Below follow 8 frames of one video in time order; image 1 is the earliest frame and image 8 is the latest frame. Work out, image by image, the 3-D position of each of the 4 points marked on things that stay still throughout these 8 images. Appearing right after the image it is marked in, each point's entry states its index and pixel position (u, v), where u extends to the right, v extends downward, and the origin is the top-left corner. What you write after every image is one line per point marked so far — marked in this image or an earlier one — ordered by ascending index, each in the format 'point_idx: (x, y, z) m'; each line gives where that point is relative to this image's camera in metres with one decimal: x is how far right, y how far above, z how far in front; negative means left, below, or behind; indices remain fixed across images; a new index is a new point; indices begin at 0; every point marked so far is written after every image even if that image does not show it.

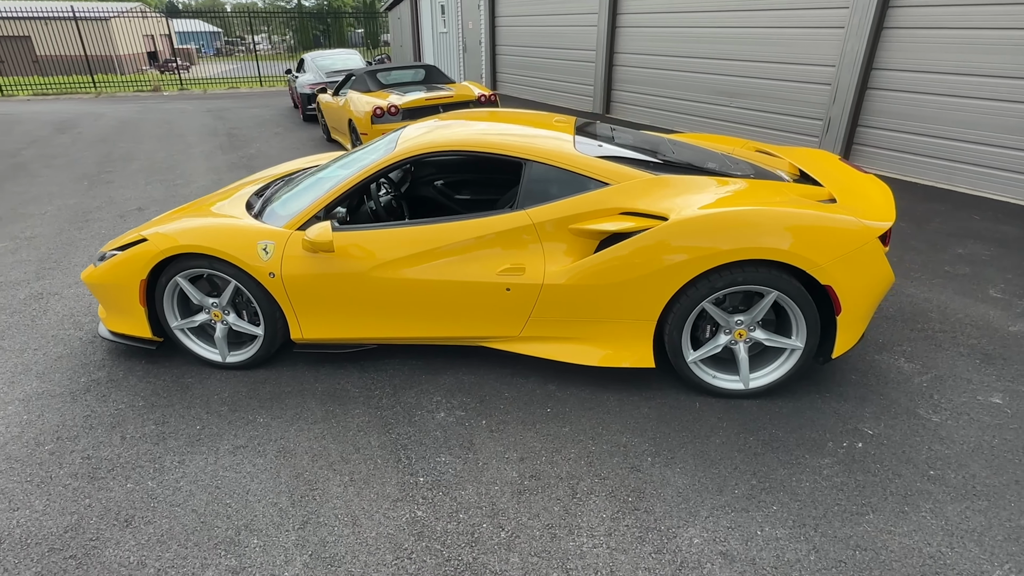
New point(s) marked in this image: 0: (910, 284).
0: (+2.8, 0.0, +4.0) m
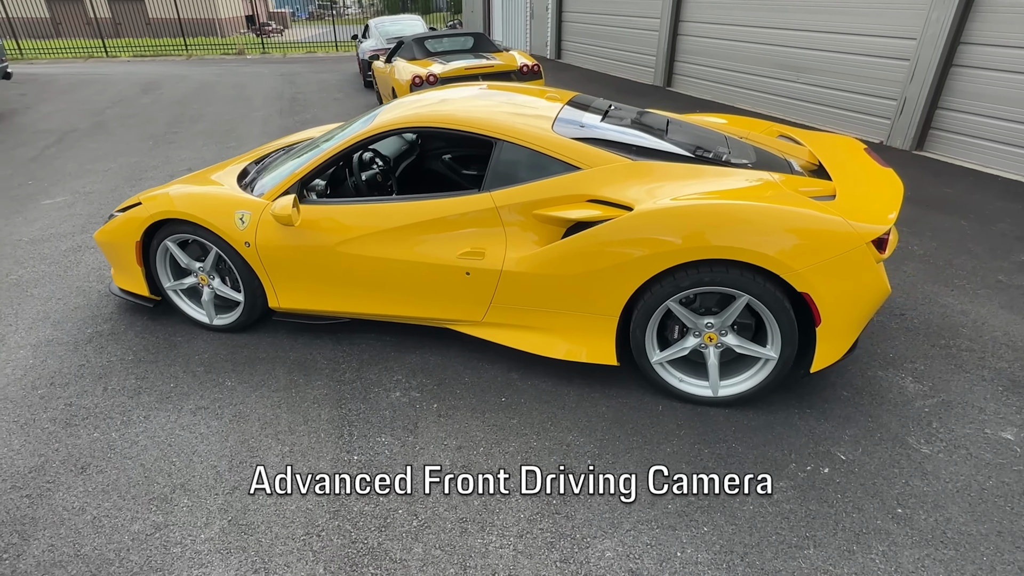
0: (+2.8, 0.0, +3.6) m
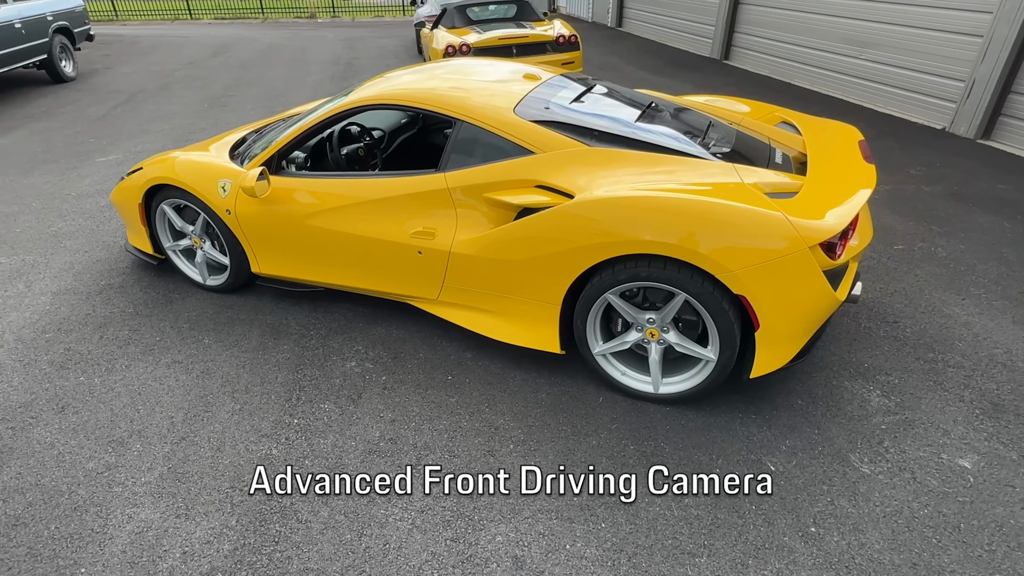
0: (+2.6, -0.1, +3.3) m
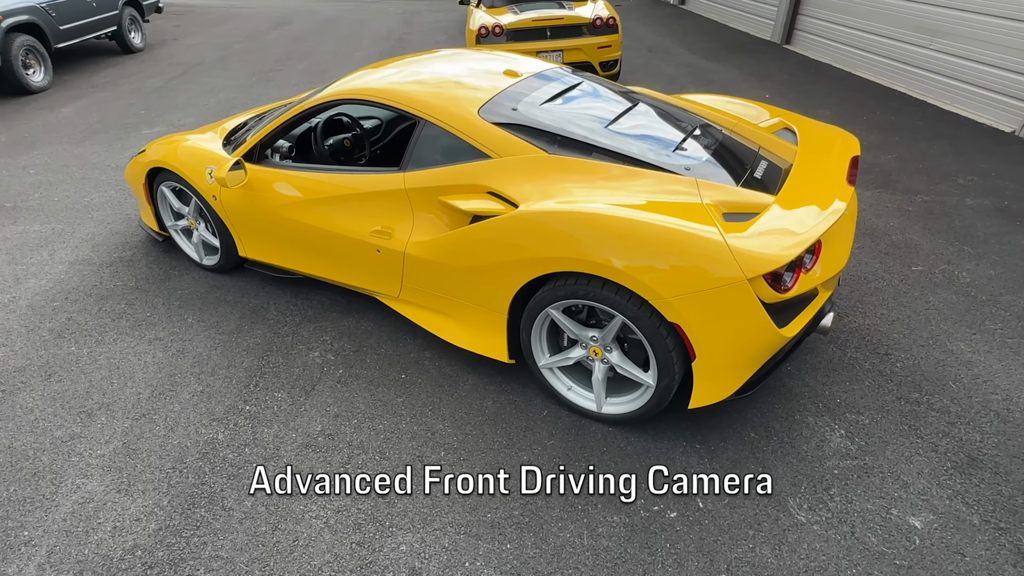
0: (+2.4, -0.3, +3.0) m
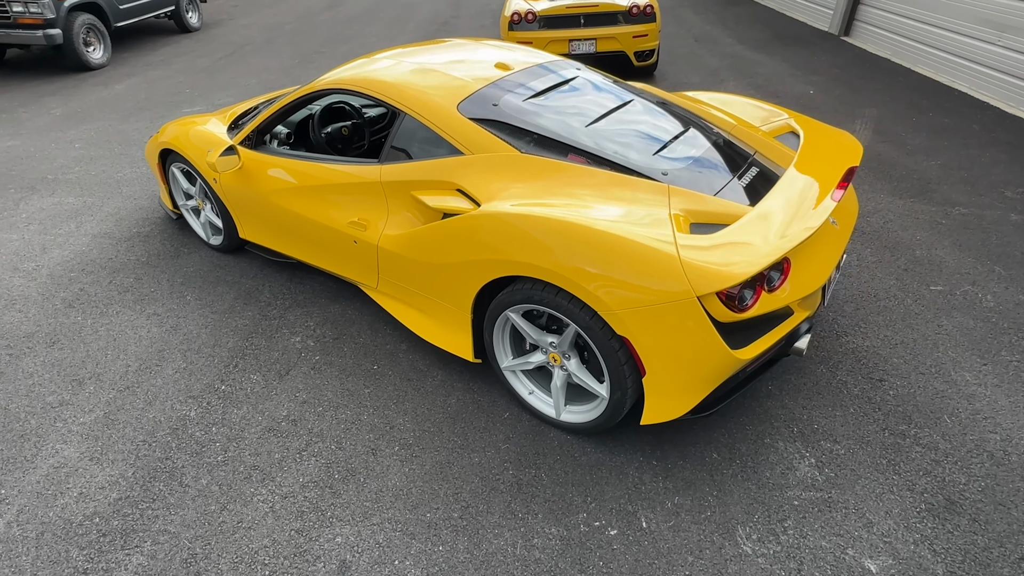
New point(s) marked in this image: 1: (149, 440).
0: (+2.2, -0.4, +2.7) m
1: (-1.6, -0.7, +2.5) m
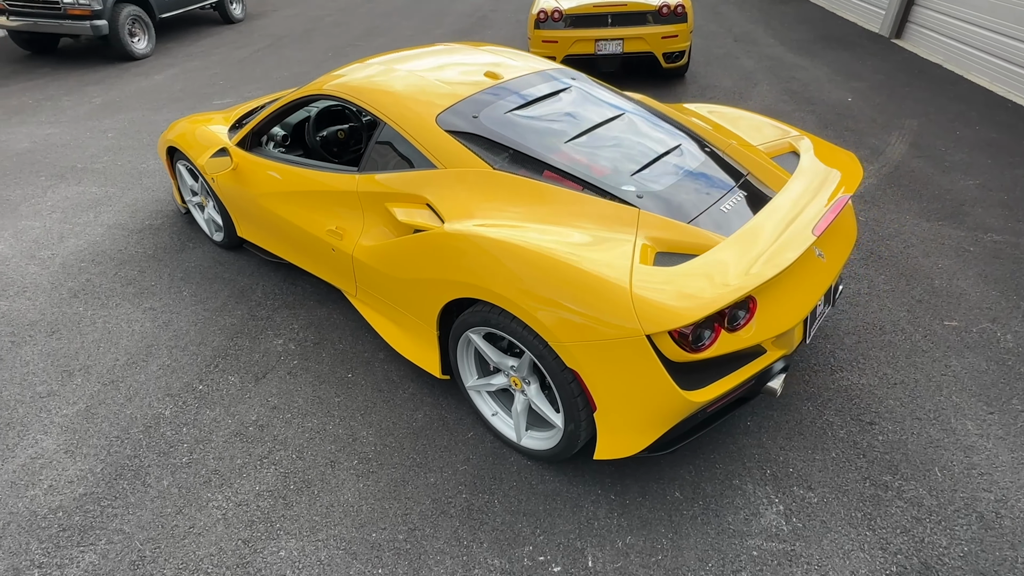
0: (+2.1, -0.6, +2.5) m
1: (-1.8, -0.7, +2.6) m
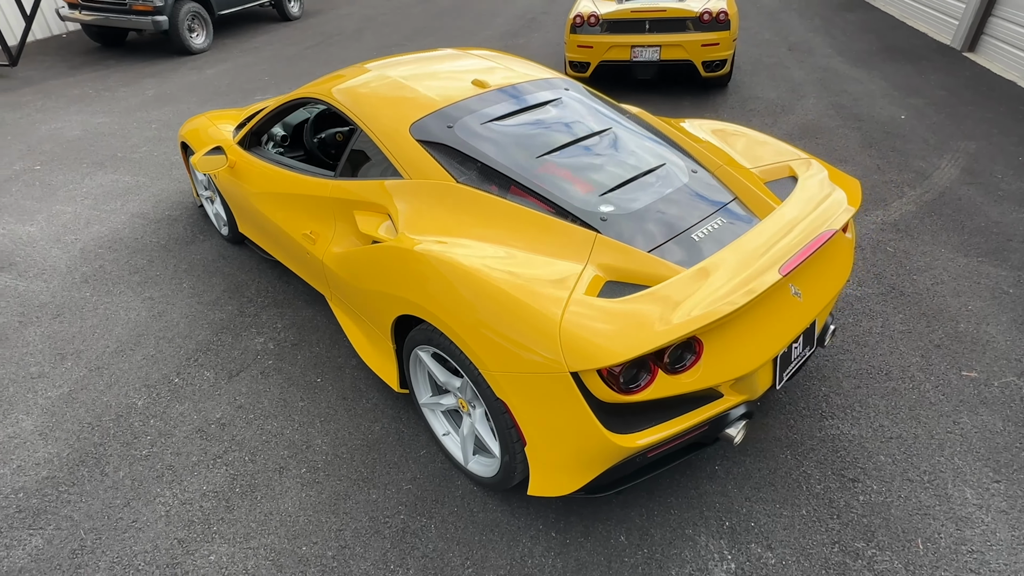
0: (+1.9, -0.8, +2.2) m
1: (-2.0, -0.6, +2.7) m
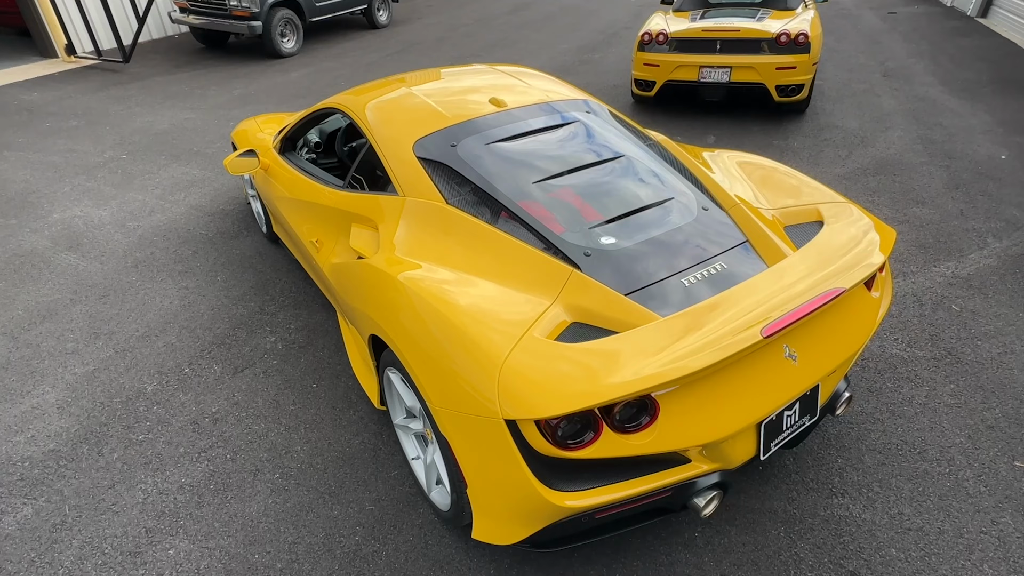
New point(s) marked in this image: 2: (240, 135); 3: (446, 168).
0: (+1.7, -1.0, +1.9) m
1: (-2.1, -0.6, +2.9) m
2: (-2.0, +1.1, +4.1) m
3: (-0.3, +0.5, +2.4) m
